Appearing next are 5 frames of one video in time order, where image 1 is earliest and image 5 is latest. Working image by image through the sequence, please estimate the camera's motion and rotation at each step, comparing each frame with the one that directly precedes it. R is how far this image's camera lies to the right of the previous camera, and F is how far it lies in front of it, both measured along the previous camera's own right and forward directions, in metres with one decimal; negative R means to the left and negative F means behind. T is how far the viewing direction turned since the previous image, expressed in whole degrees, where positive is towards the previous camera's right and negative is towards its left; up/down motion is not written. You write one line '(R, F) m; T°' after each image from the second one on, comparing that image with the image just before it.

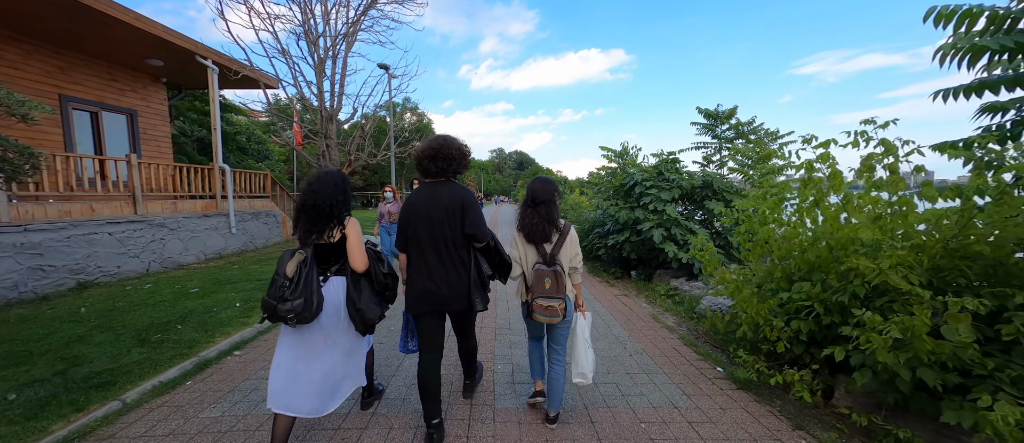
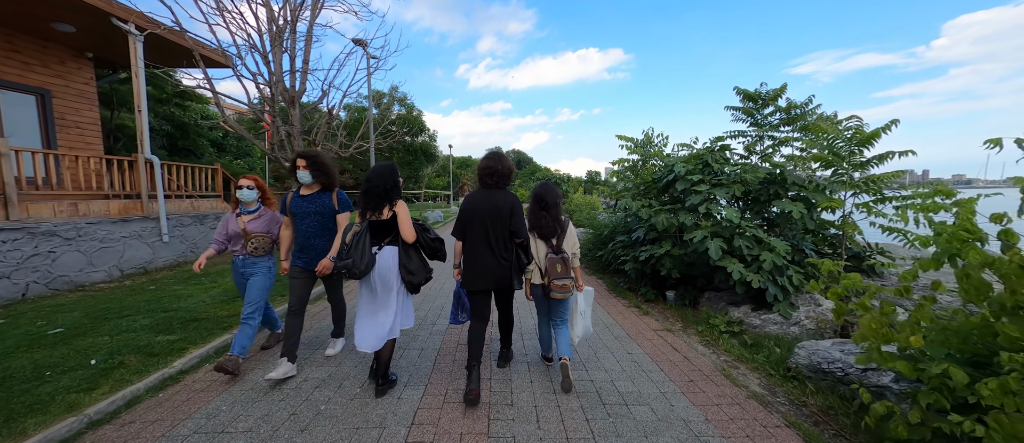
(0.0, +1.6) m; 0°
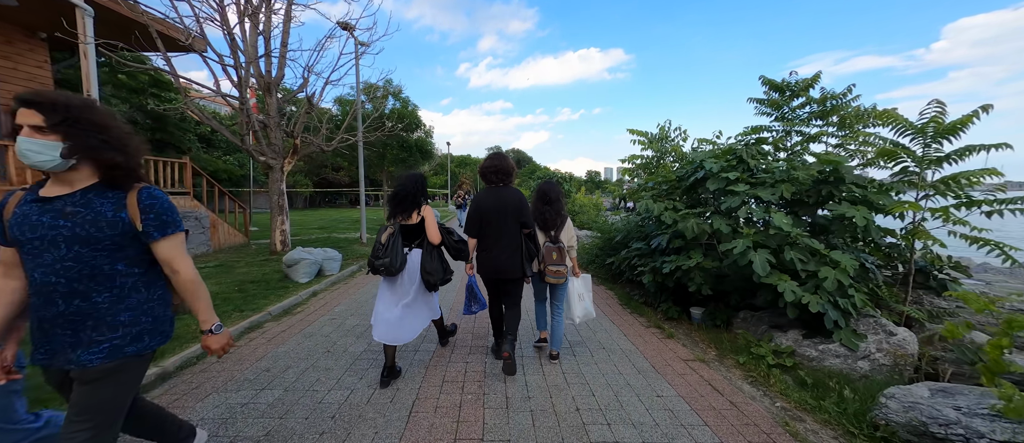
(0.0, +0.8) m; 0°
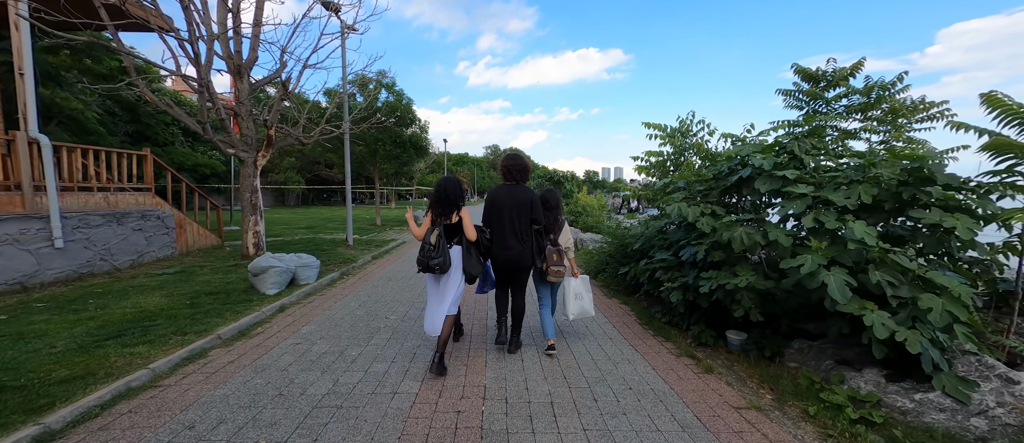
(-0.1, +0.8) m; 0°
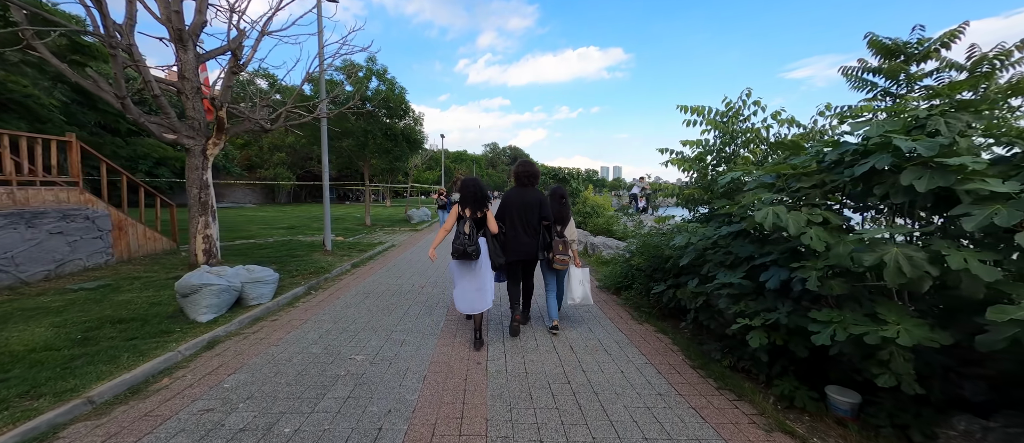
(-0.1, +1.2) m; 0°
